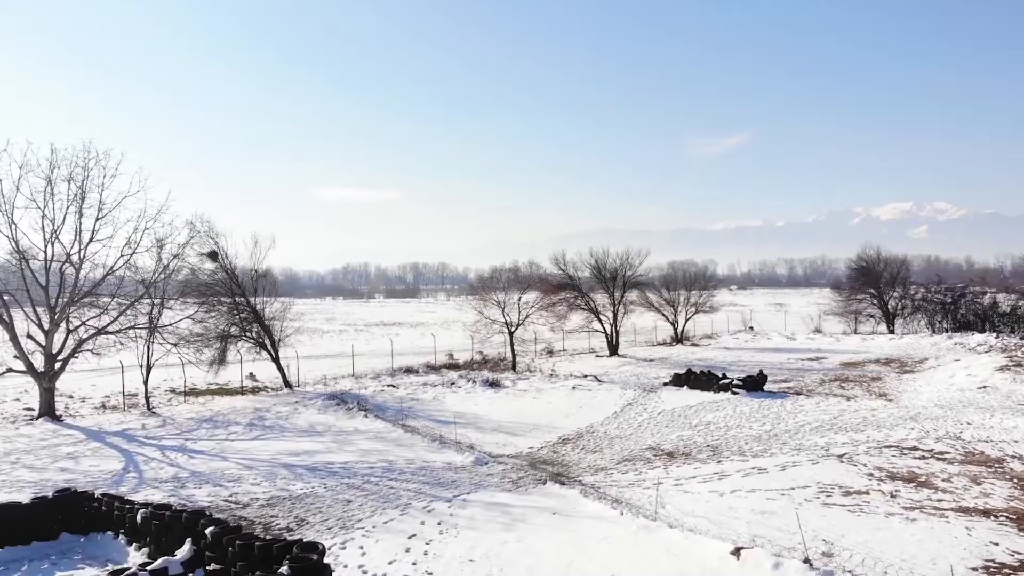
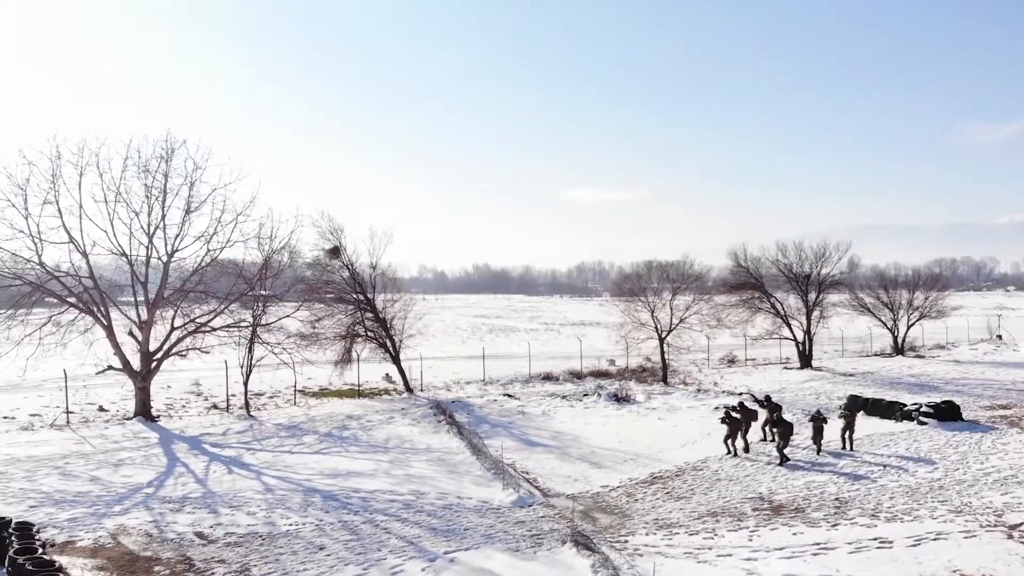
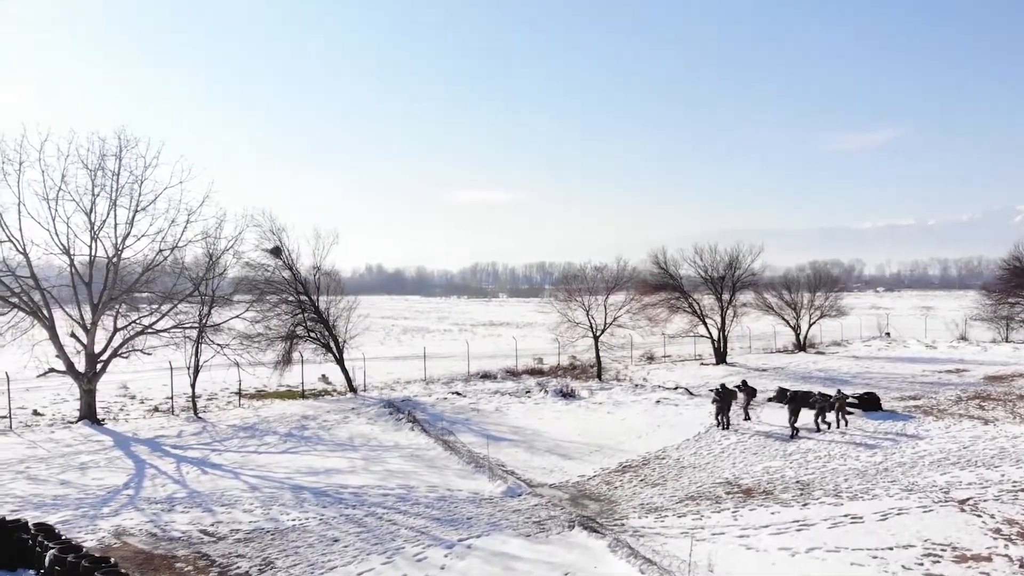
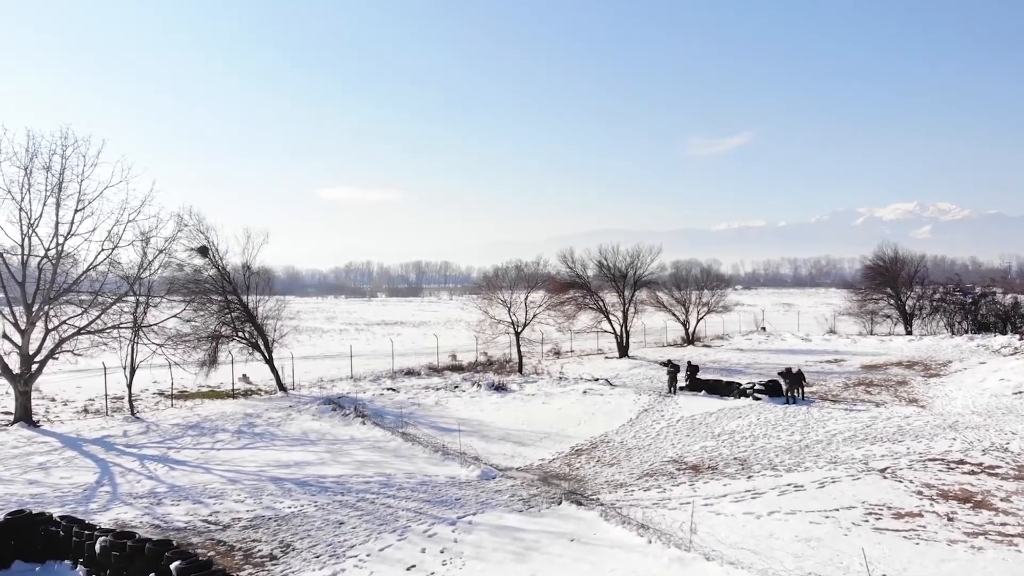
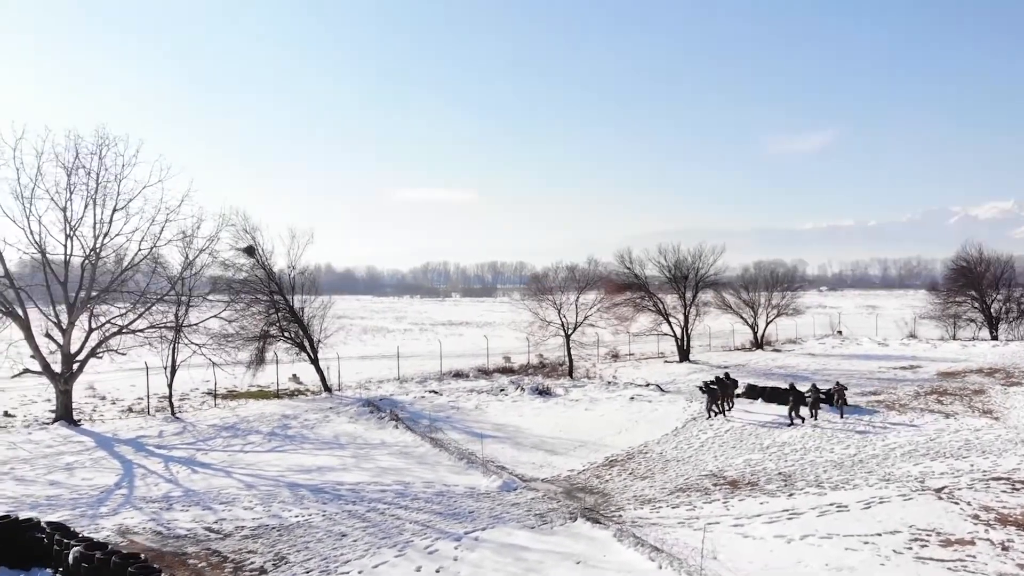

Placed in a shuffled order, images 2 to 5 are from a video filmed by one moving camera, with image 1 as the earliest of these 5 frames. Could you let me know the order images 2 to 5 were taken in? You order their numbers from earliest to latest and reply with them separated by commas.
4, 5, 3, 2
